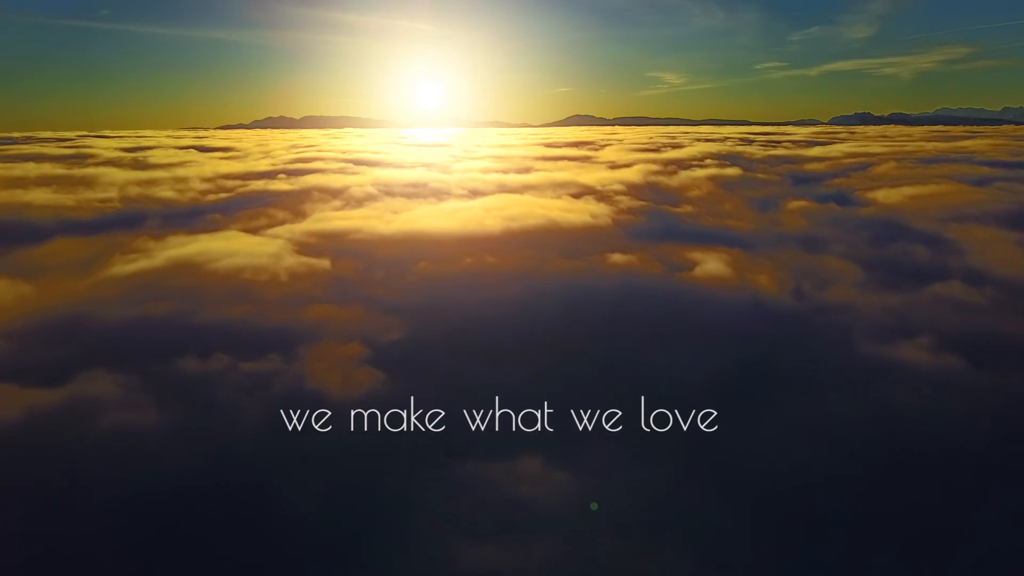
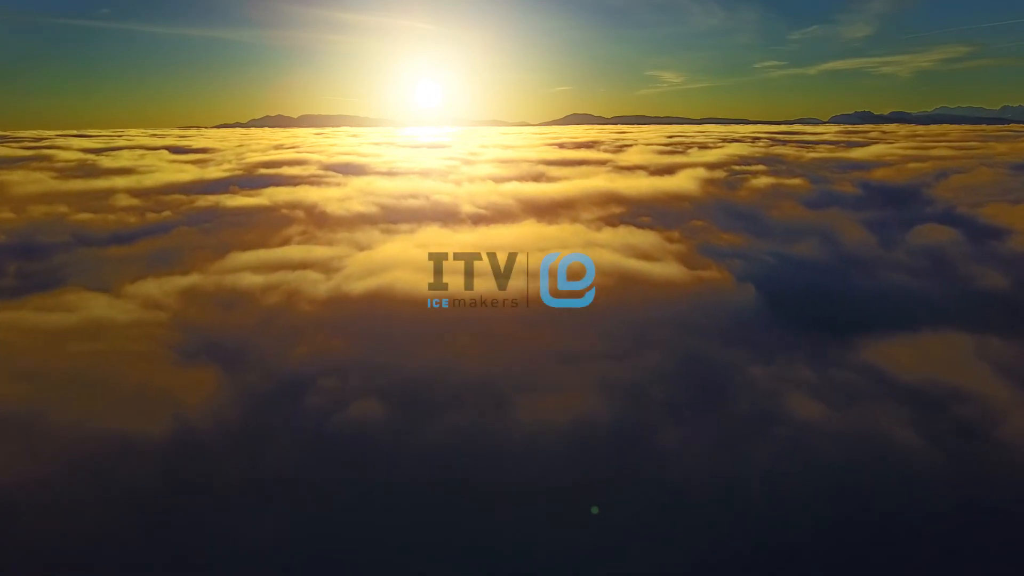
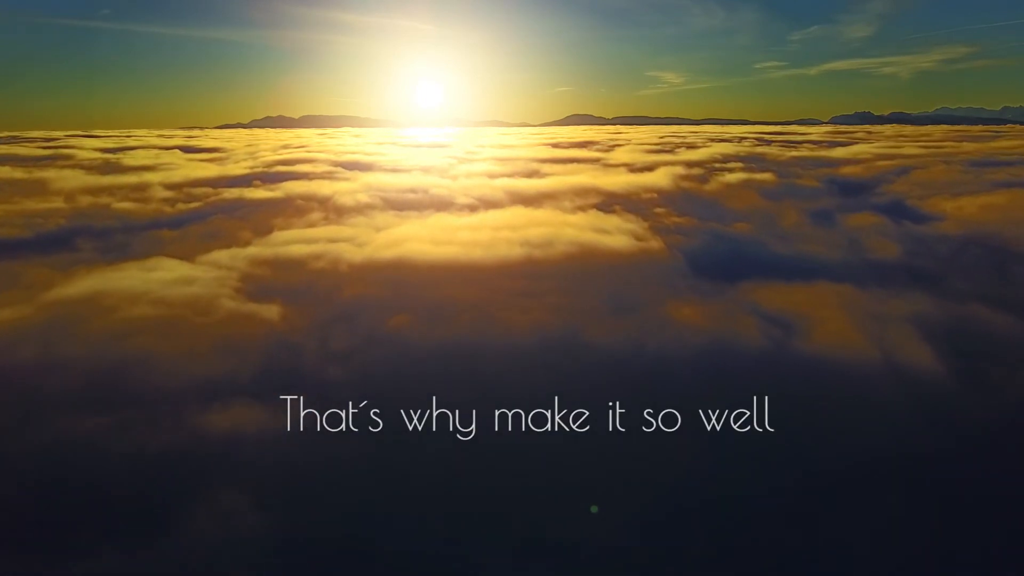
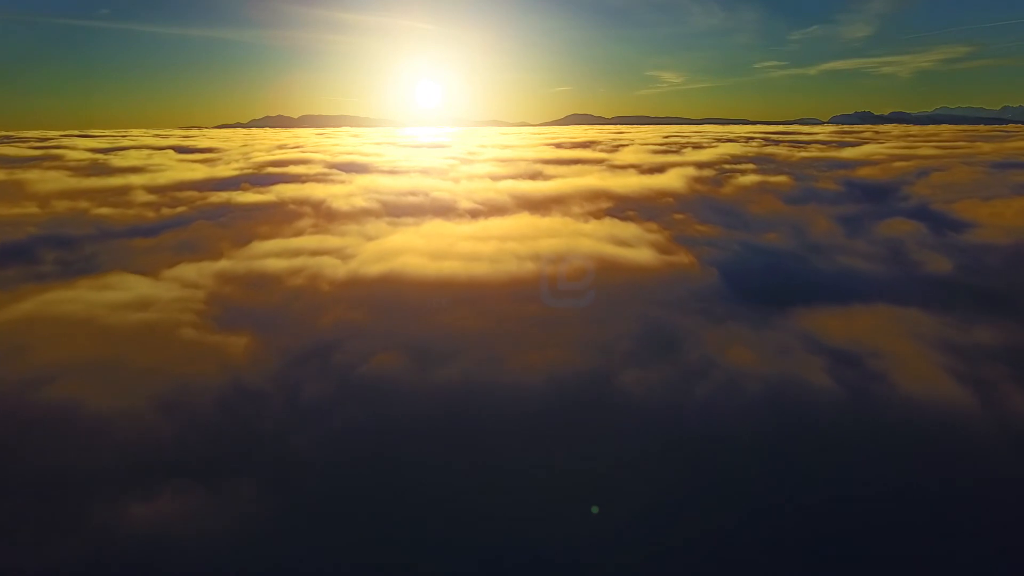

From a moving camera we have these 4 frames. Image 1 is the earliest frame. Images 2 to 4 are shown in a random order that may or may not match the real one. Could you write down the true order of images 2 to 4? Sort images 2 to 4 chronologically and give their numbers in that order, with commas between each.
3, 4, 2
